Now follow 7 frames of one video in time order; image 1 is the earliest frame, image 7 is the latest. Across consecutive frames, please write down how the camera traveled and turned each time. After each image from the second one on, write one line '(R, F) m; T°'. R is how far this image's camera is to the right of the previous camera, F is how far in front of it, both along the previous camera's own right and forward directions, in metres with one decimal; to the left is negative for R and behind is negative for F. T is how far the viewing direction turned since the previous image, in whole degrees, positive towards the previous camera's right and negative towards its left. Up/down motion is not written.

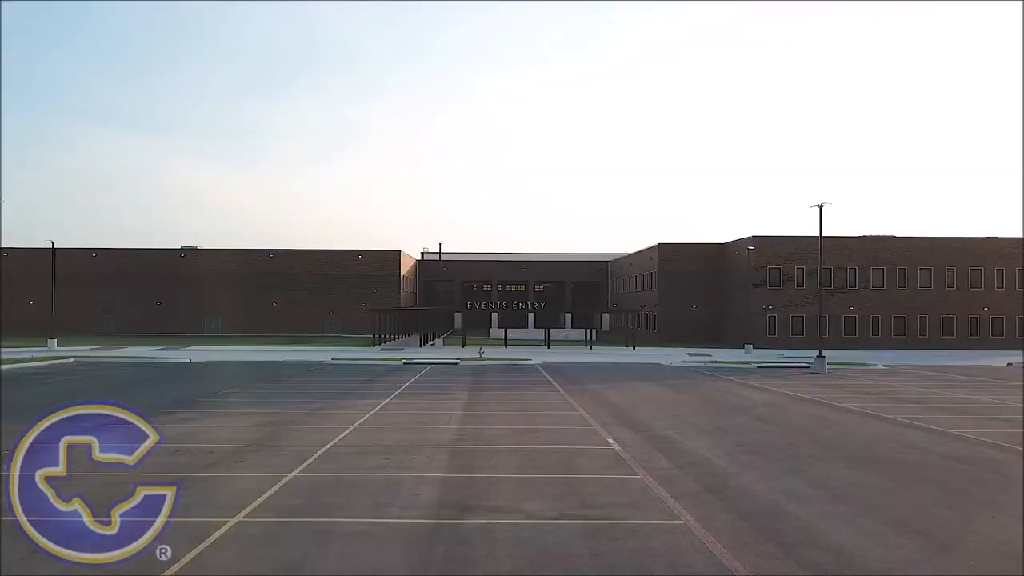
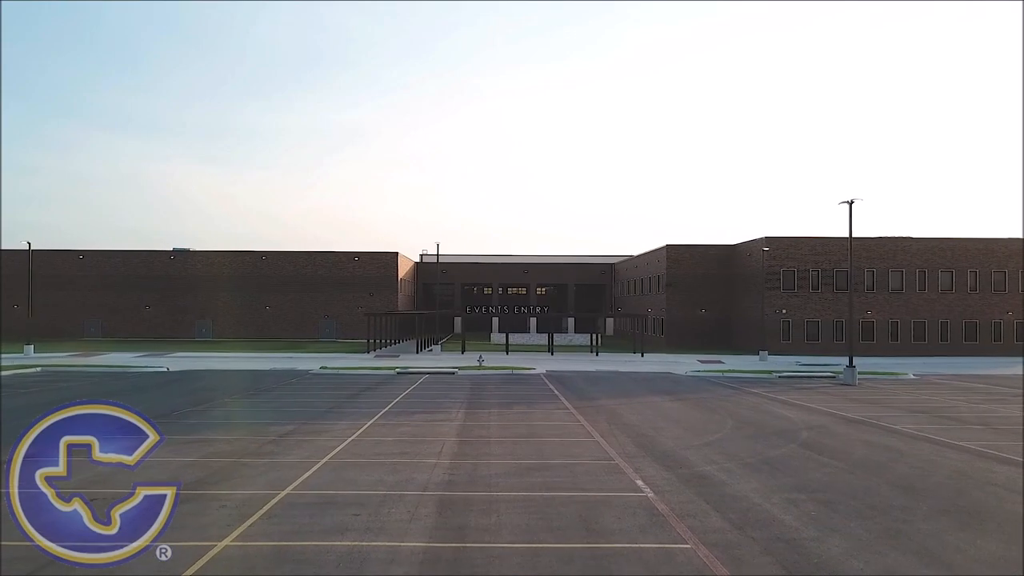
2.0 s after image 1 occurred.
(-0.1, +2.6) m; 0°
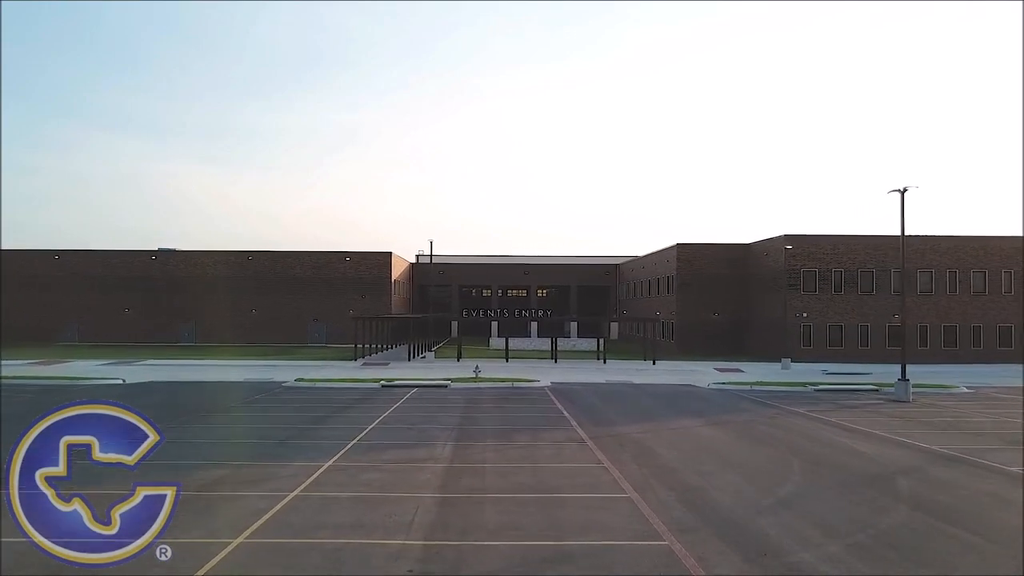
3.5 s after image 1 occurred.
(0.0, +3.9) m; 0°
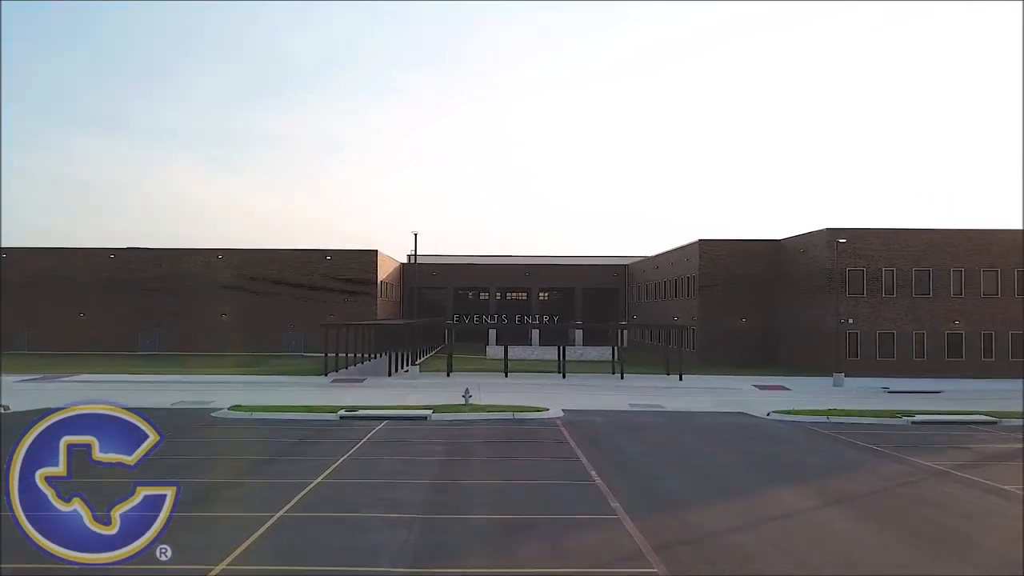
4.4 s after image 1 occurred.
(0.0, +6.9) m; 0°
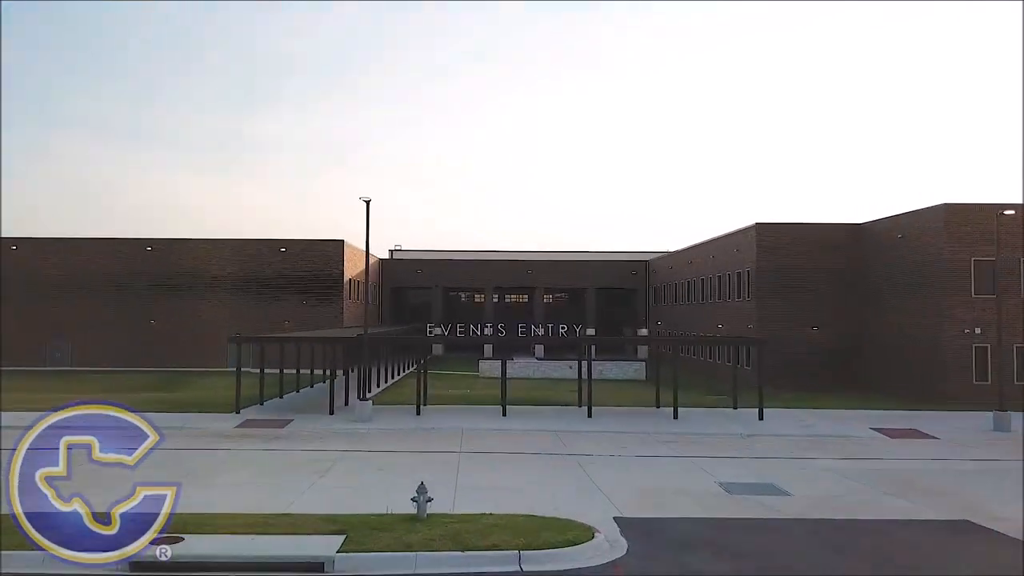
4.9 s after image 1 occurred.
(-0.1, +12.1) m; 0°
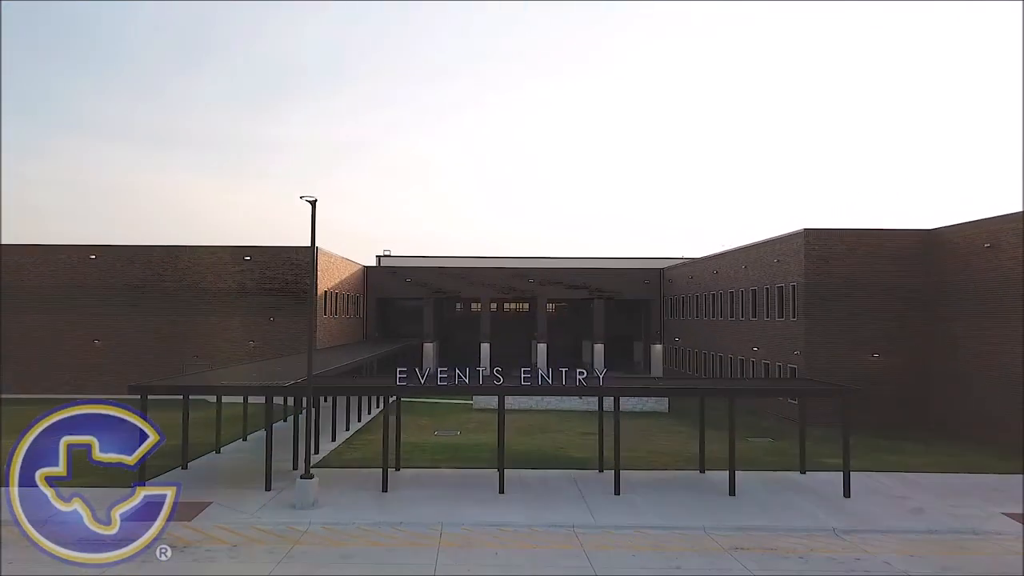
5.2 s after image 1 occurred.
(0.0, +6.6) m; 0°
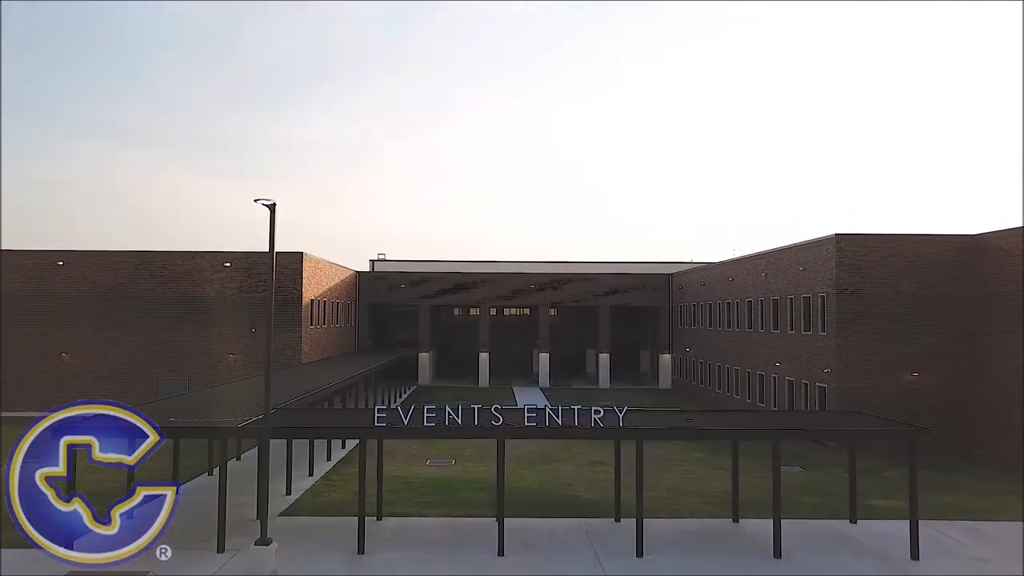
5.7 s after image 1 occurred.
(0.0, +3.1) m; 0°
